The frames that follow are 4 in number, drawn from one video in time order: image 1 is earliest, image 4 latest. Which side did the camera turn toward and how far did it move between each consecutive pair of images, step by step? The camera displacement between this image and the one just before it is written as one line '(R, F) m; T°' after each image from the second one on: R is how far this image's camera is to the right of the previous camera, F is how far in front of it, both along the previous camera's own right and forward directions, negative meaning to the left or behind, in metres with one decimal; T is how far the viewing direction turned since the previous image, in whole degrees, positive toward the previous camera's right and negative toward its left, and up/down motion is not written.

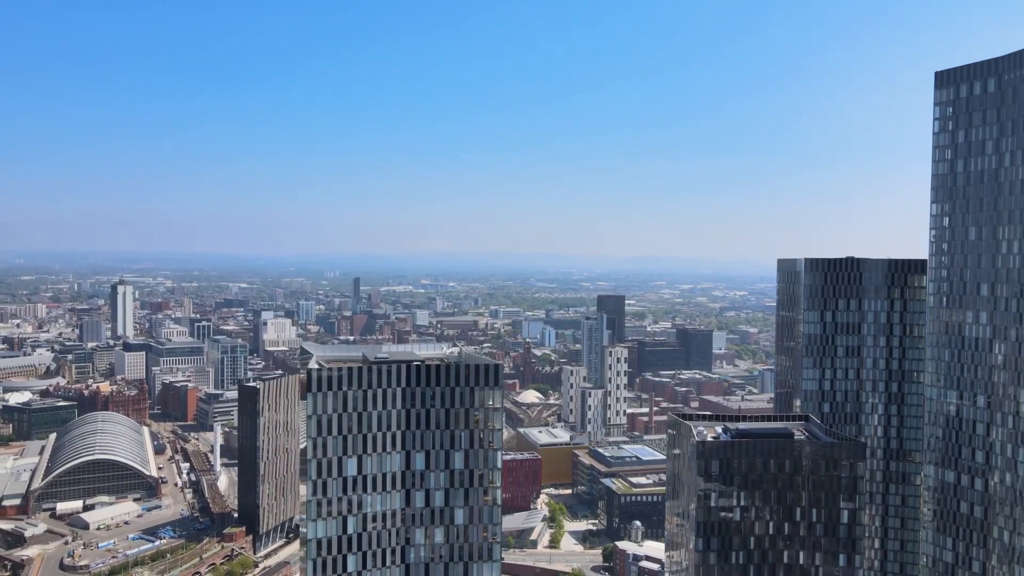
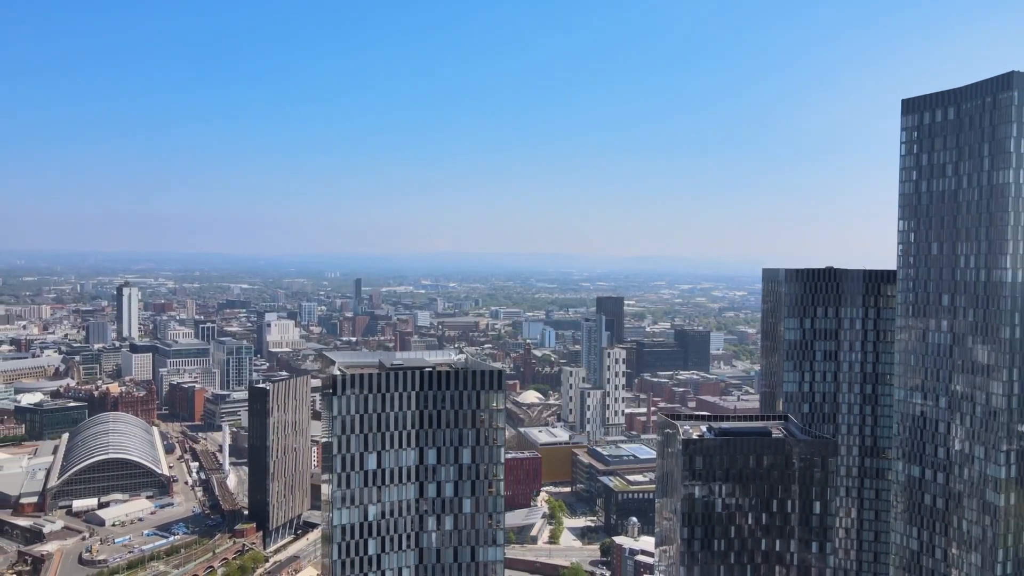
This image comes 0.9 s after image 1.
(0.0, -2.3) m; 0°
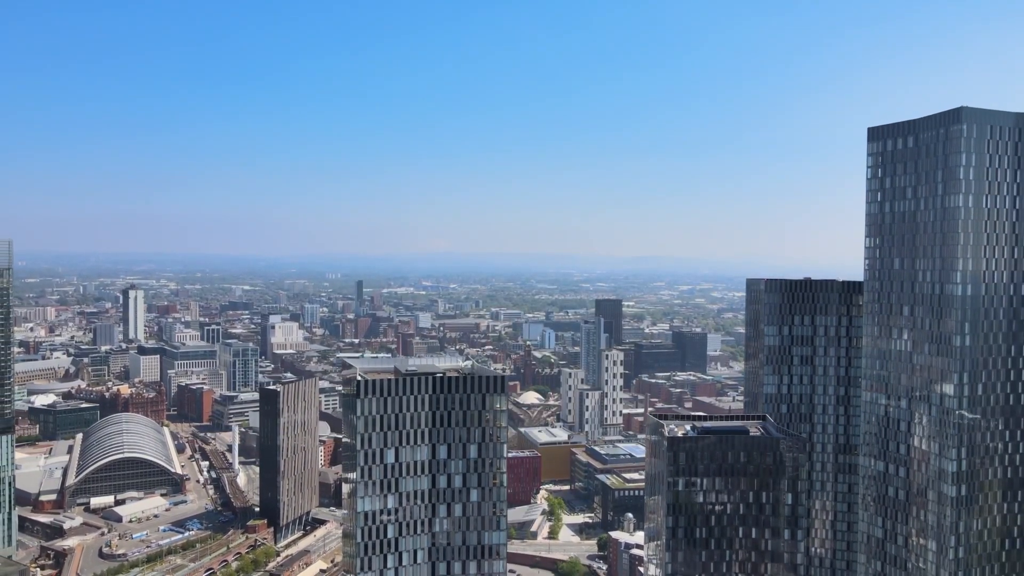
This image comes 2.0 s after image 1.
(0.0, -2.8) m; 0°
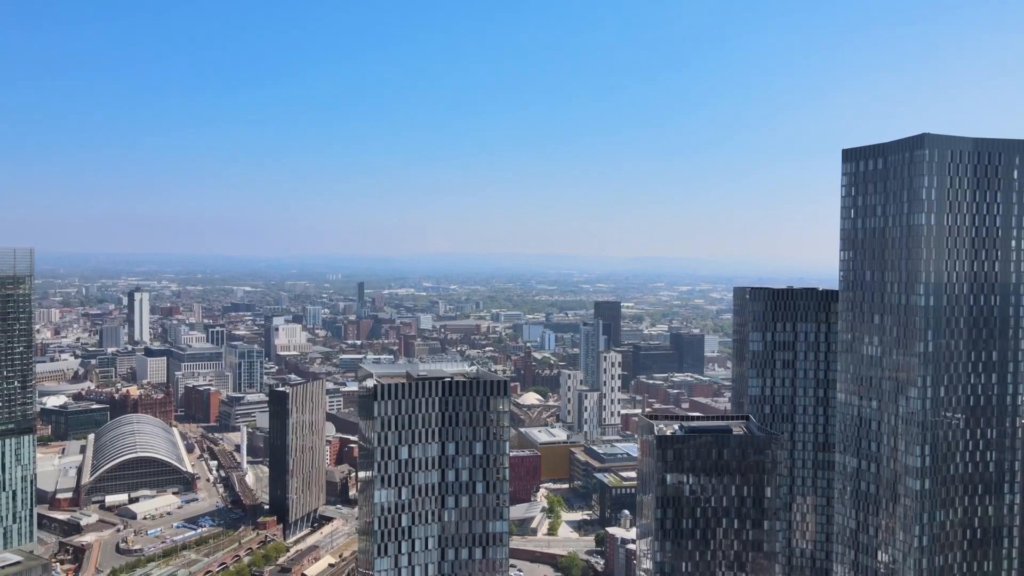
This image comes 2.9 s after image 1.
(0.0, -2.6) m; 0°
